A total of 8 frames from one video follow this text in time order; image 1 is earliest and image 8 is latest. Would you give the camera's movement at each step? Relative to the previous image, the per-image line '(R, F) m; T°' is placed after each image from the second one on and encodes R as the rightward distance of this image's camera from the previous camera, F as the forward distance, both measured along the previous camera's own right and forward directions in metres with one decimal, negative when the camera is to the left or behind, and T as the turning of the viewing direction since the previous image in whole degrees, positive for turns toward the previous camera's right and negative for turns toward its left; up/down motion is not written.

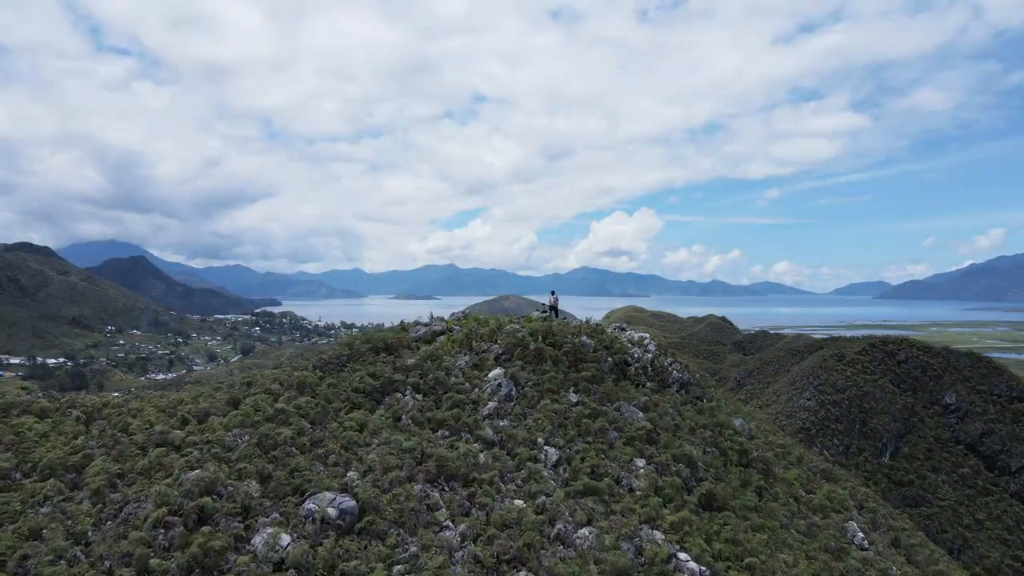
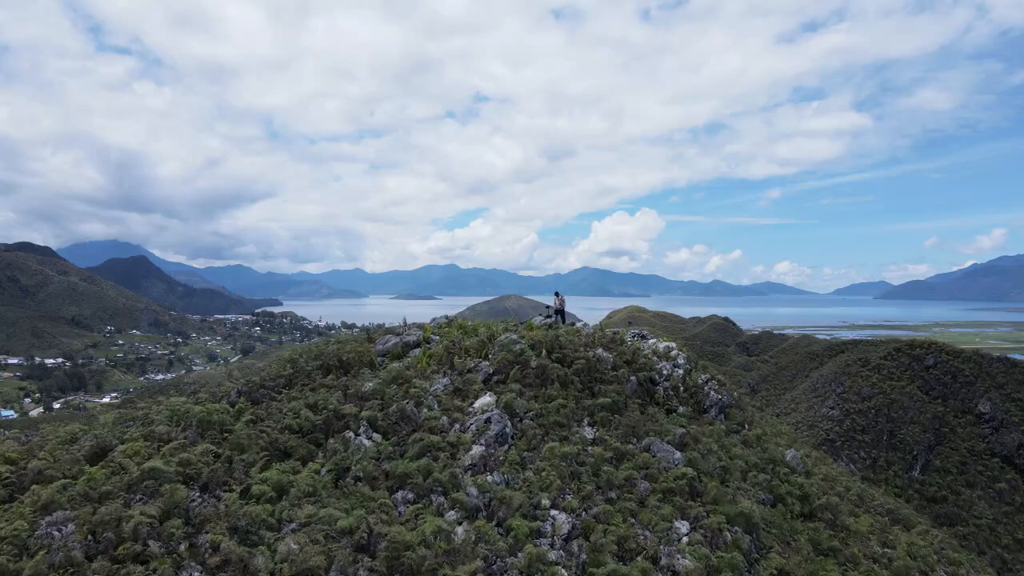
(+0.1, +3.3) m; 0°
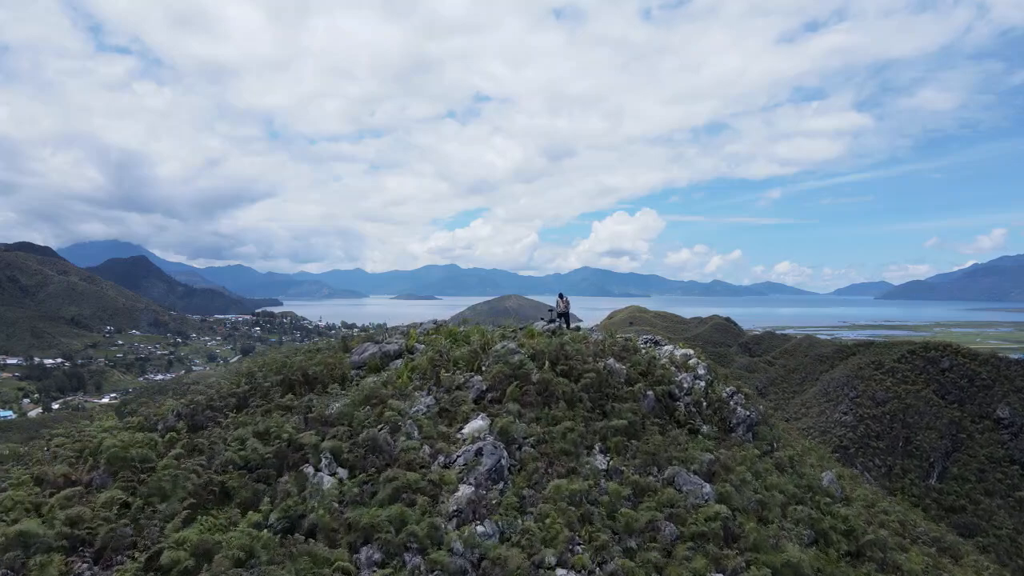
(0.0, +1.6) m; 0°
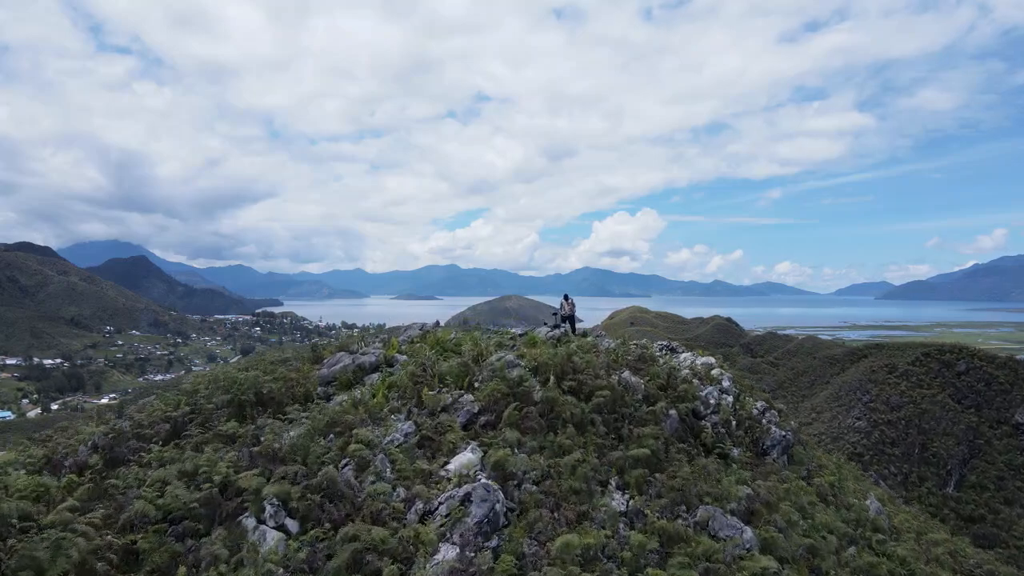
(0.0, +1.5) m; 0°
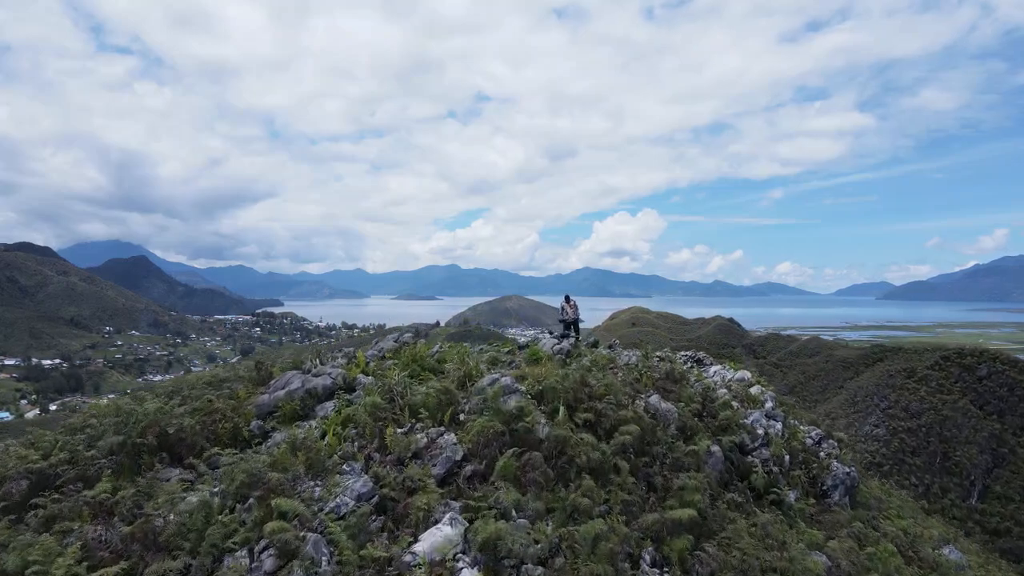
(0.0, +1.9) m; 0°
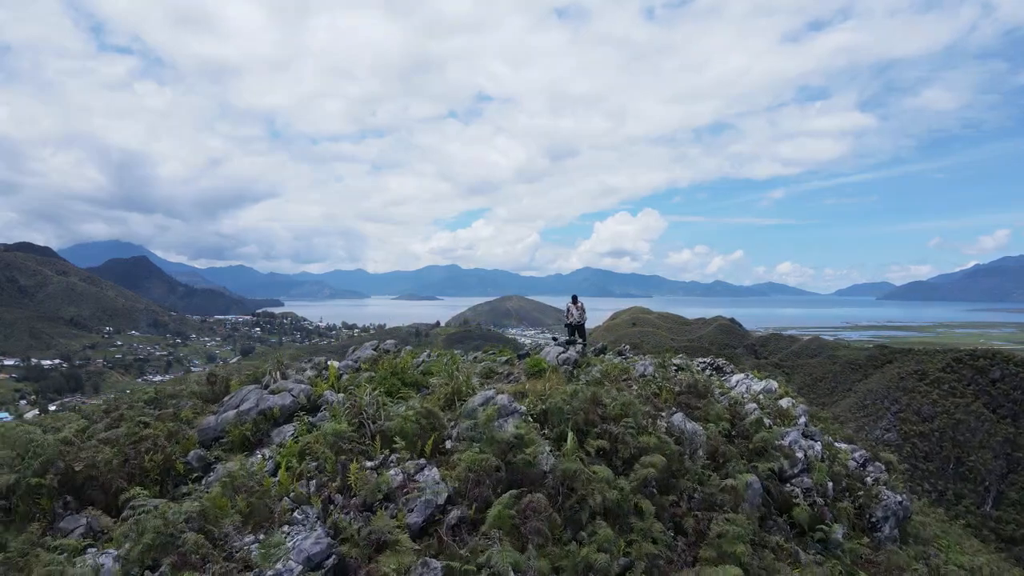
(+0.1, +1.1) m; 0°
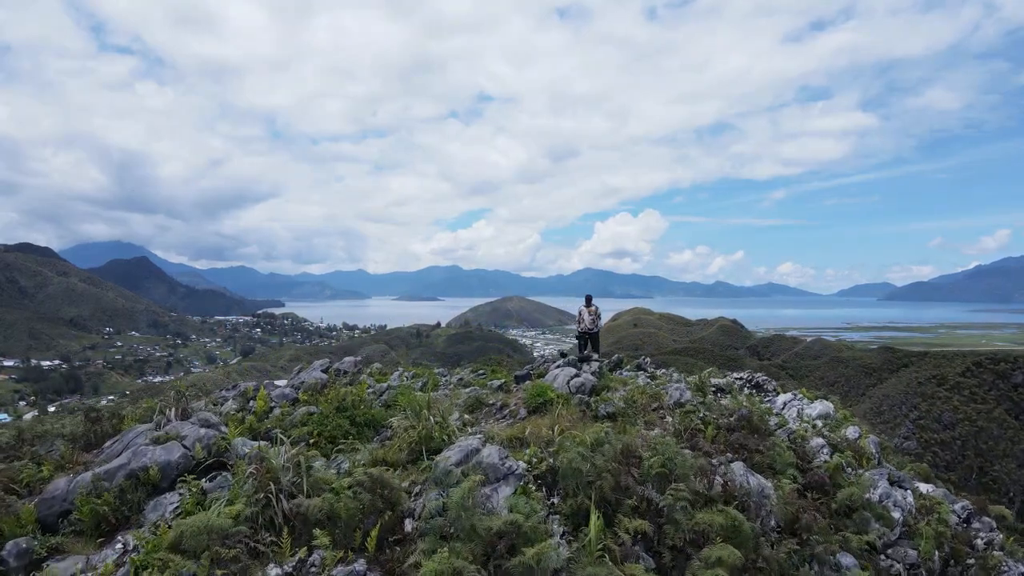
(+0.1, +1.7) m; 0°
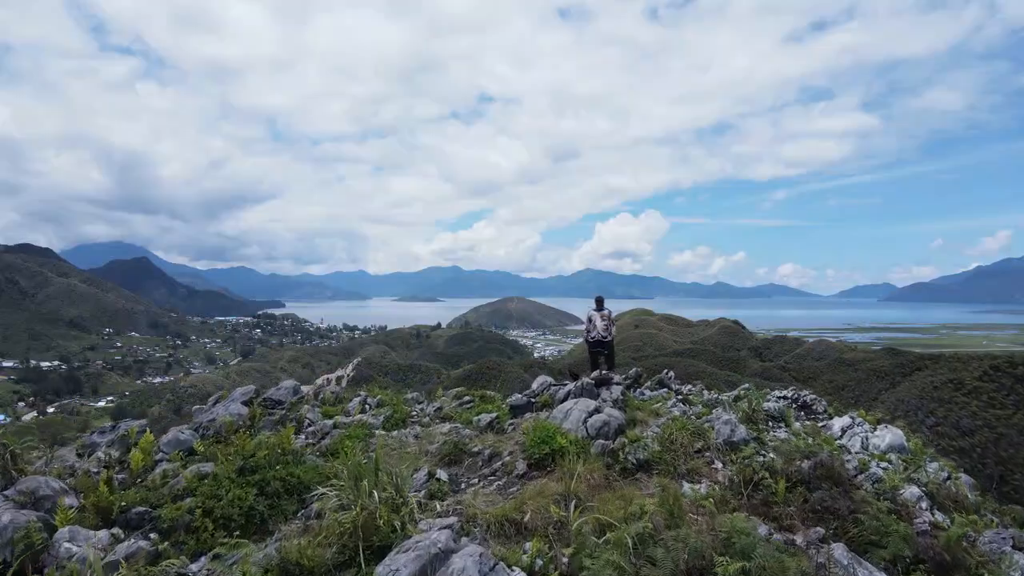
(+0.2, +1.6) m; 0°
